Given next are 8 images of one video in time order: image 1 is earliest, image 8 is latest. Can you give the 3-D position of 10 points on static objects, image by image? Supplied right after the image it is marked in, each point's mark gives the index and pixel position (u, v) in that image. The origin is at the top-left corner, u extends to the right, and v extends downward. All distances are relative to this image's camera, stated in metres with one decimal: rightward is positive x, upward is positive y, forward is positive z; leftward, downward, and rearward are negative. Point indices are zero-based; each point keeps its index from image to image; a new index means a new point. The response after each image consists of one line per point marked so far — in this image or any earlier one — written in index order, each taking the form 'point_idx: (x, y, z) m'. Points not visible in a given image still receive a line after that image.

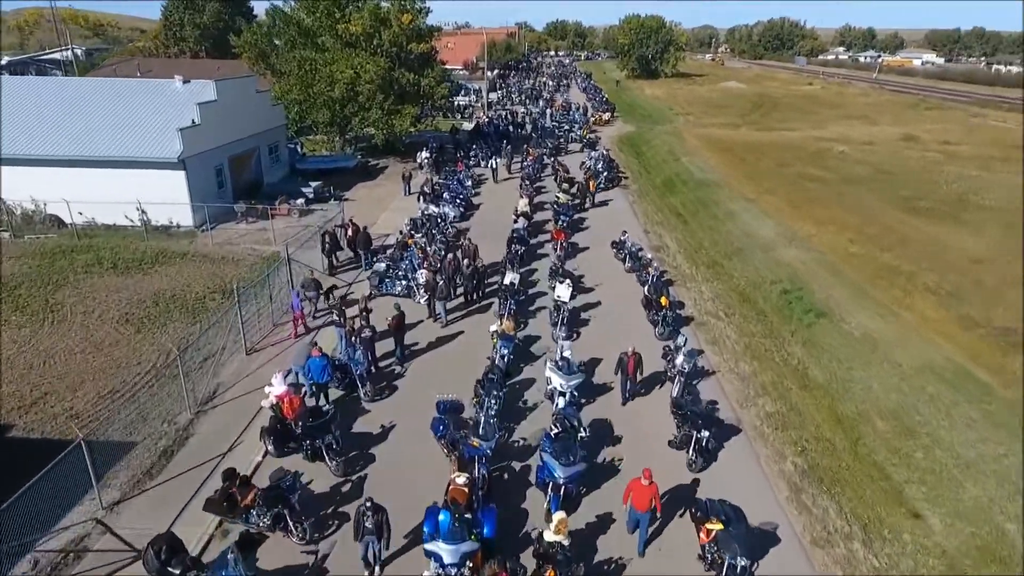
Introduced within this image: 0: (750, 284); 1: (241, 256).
0: (+6.8, +0.1, +18.1) m
1: (-7.8, +0.8, +18.3) m
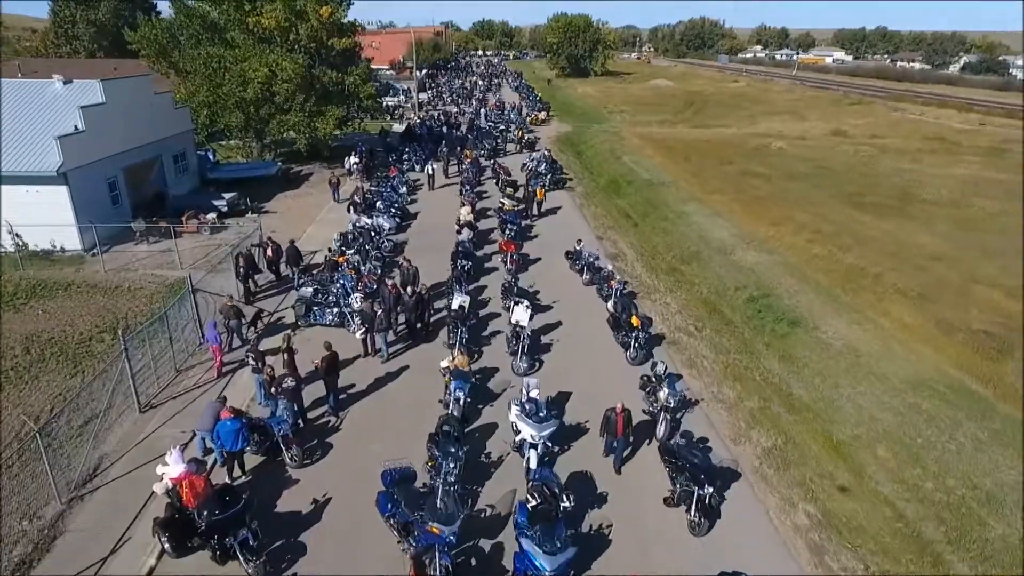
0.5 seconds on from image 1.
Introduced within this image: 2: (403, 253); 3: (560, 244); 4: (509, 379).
0: (+5.4, -0.1, +16.9) m
1: (-9.2, 0.0, +15.7) m
2: (-3.2, +0.9, +18.5) m
3: (+1.5, +1.1, +19.3) m
4: (0.0, -1.9, +12.2) m
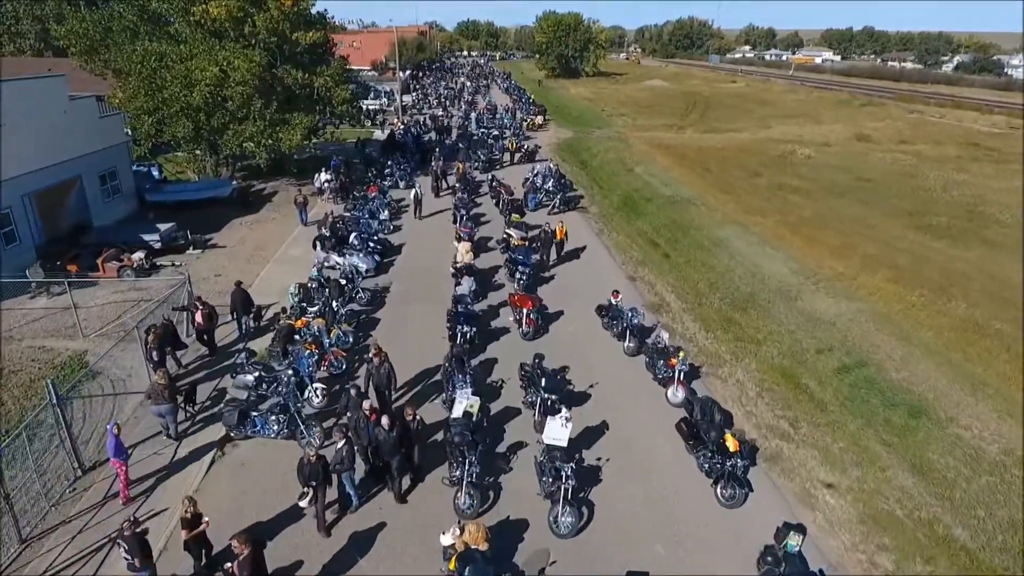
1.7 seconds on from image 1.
0: (+5.7, -1.4, +13.1) m
1: (-8.9, -1.4, +11.5) m
2: (-2.9, -0.4, +14.5) m
3: (+1.7, -0.3, +15.3) m
4: (+0.4, -3.2, +8.2) m
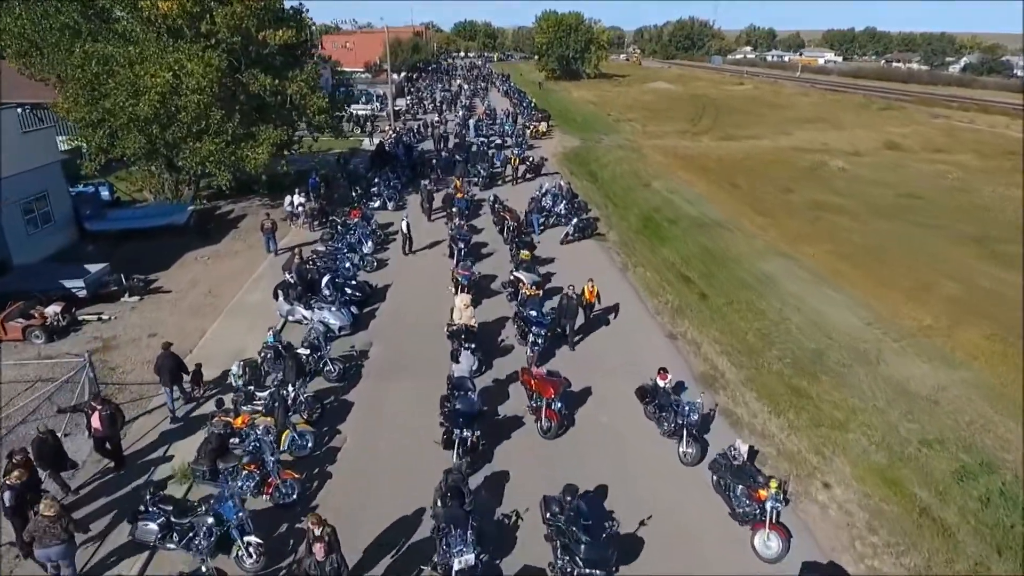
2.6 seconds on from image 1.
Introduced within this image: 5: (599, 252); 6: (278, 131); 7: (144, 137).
0: (+5.9, -2.5, +10.1) m
1: (-8.7, -2.5, +8.4) m
2: (-2.7, -1.6, +11.4) m
3: (+1.9, -1.4, +12.3) m
4: (+0.6, -4.3, +5.2) m
5: (+2.5, +1.1, +18.7) m
6: (-7.3, +4.9, +19.6) m
7: (-10.4, +4.3, +18.0) m
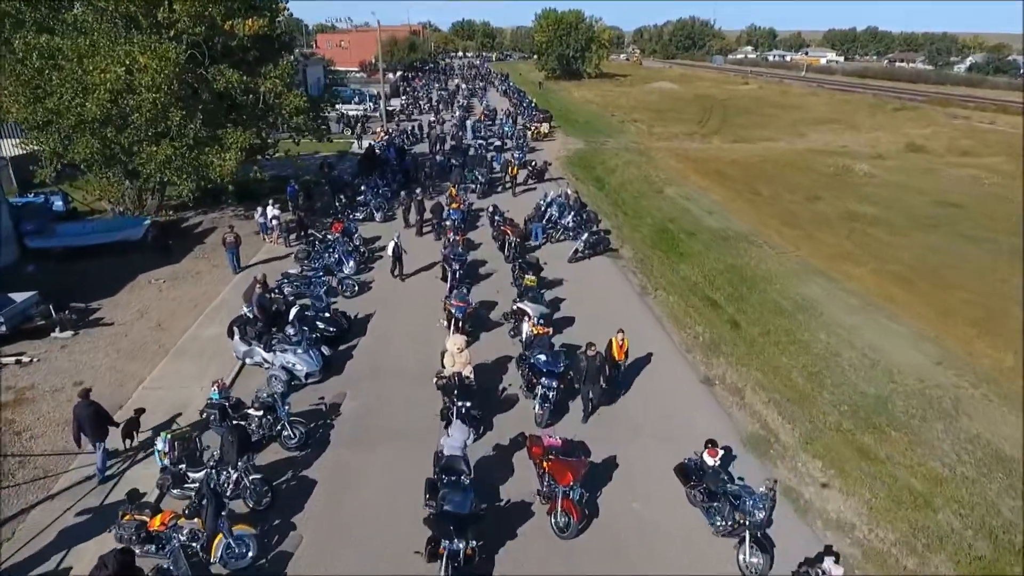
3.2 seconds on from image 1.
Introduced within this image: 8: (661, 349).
0: (+5.9, -3.1, +8.0) m
1: (-8.6, -3.1, +6.3) m
2: (-2.6, -2.2, +9.3) m
3: (+2.0, -2.0, +10.2) m
4: (+0.7, -4.9, +3.1) m
5: (+2.5, +0.5, +16.6) m
6: (-7.3, +4.3, +17.5) m
7: (-10.4, +3.7, +15.9) m
8: (+2.9, -1.0, +13.0) m
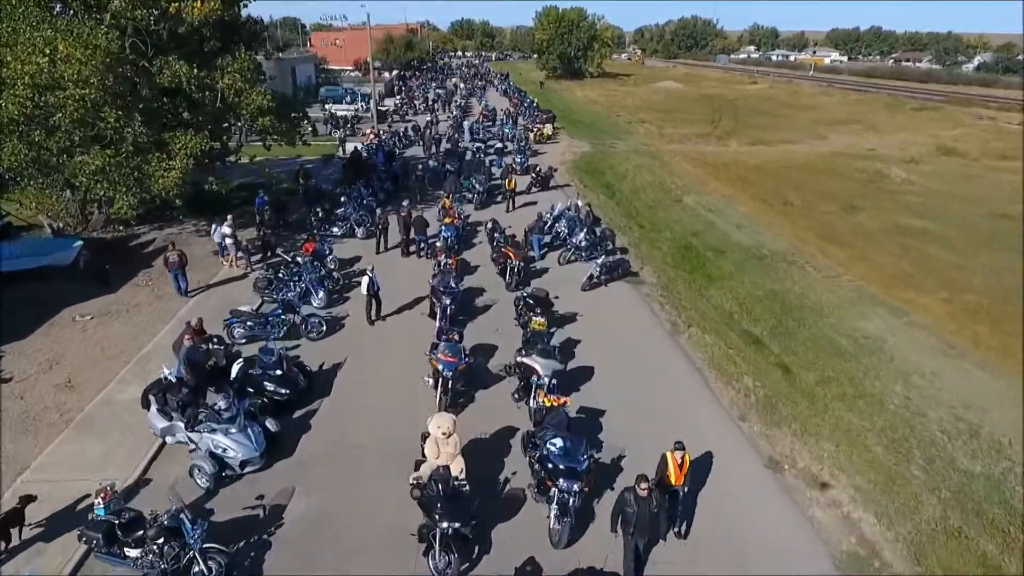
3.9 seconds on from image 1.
0: (+6.0, -3.8, +5.5) m
1: (-8.5, -3.8, +3.8) m
2: (-2.6, -2.9, +6.8) m
3: (+2.0, -2.7, +7.7) m
4: (+0.8, -5.6, +0.6) m
5: (+2.6, -0.2, +14.2) m
6: (-7.2, +3.6, +15.1) m
7: (-10.3, +3.0, +13.4) m
8: (+3.0, -1.7, +10.5) m
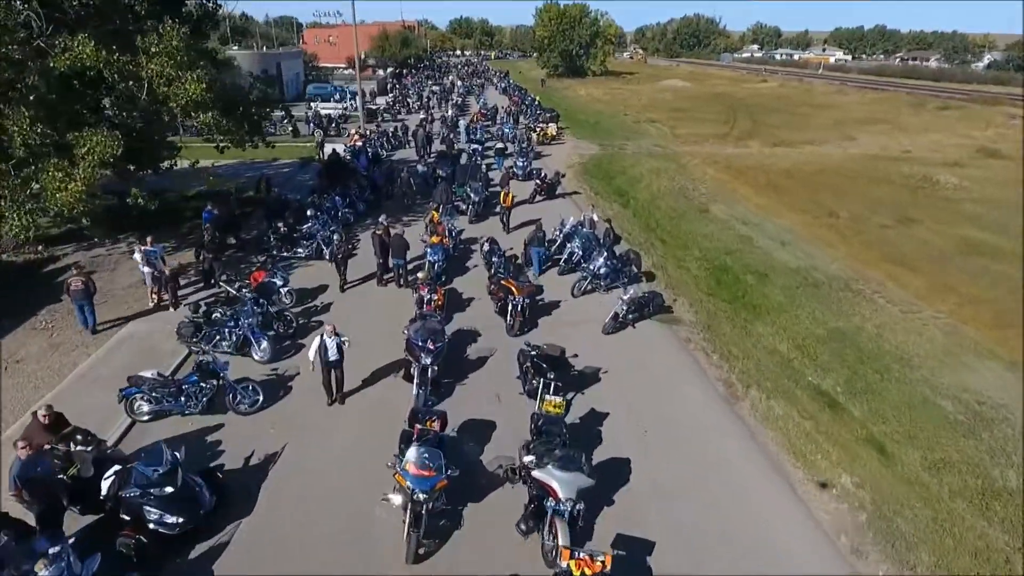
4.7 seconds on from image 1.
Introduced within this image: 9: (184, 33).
0: (+6.0, -4.5, +2.6) m
1: (-8.5, -4.5, +0.9) m
2: (-2.5, -3.6, +4.0) m
3: (+2.1, -3.3, +4.9) m
4: (+0.8, -6.3, -2.3) m
5: (+2.6, -0.9, +11.3) m
6: (-7.2, +2.9, +12.2) m
7: (-10.3, +2.3, +10.6) m
8: (+3.0, -2.3, +7.7) m
9: (-6.6, +5.5, +14.3) m
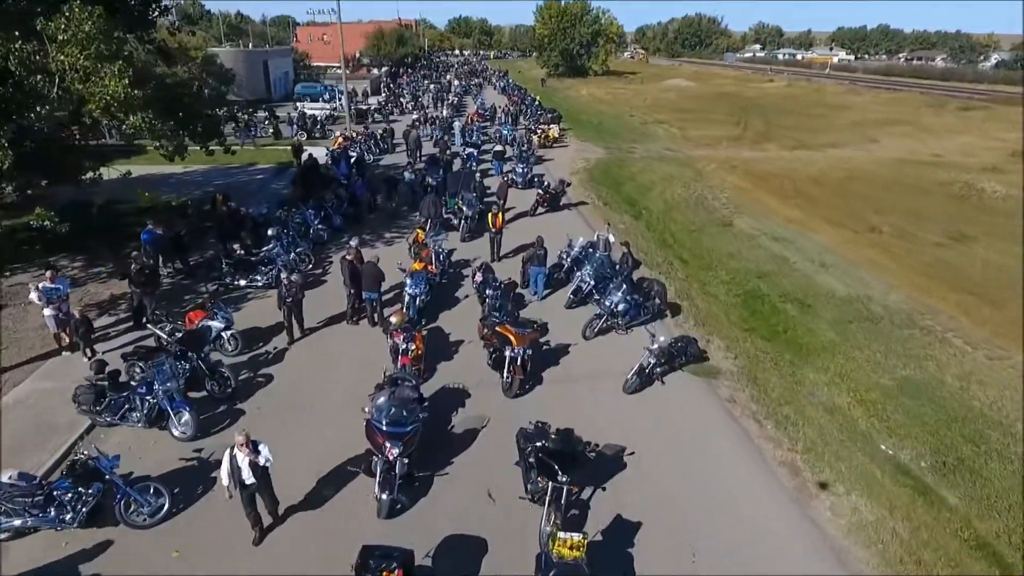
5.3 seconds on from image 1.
0: (+6.0, -5.1, +0.5) m
1: (-8.5, -5.1, -1.2) m
2: (-2.6, -4.2, +1.8) m
3: (+2.0, -3.9, +2.7) m
4: (+0.8, -6.9, -4.4) m
5: (+2.6, -1.5, +9.2) m
6: (-7.2, +2.3, +10.0) m
7: (-10.3, +1.7, +8.4) m
8: (+3.0, -2.9, +5.5) m
9: (-6.6, +4.9, +12.2) m
